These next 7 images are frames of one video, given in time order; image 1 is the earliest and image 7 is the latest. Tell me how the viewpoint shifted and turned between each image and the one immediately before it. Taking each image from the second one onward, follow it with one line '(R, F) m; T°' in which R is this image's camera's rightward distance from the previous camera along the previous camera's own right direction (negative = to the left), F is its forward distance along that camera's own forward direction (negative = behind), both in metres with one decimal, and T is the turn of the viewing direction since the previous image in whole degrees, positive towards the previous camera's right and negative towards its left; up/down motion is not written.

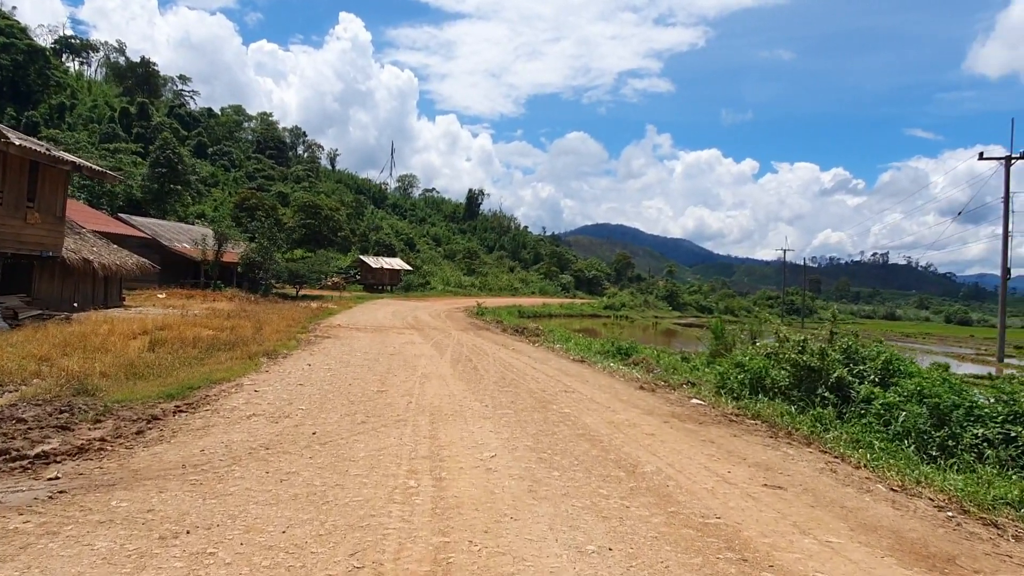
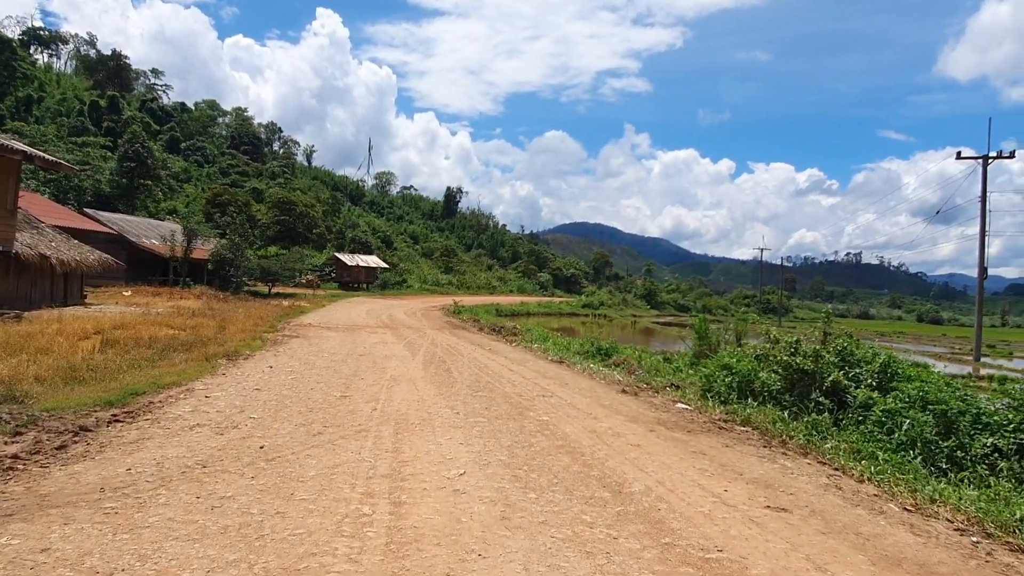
(0.0, +0.7) m; +2°
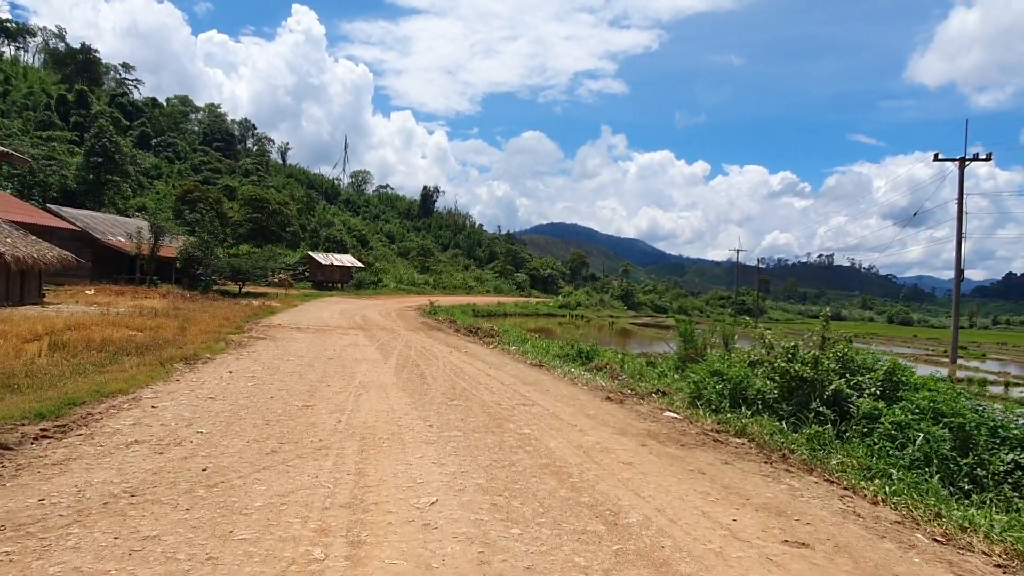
(0.0, +0.7) m; +2°
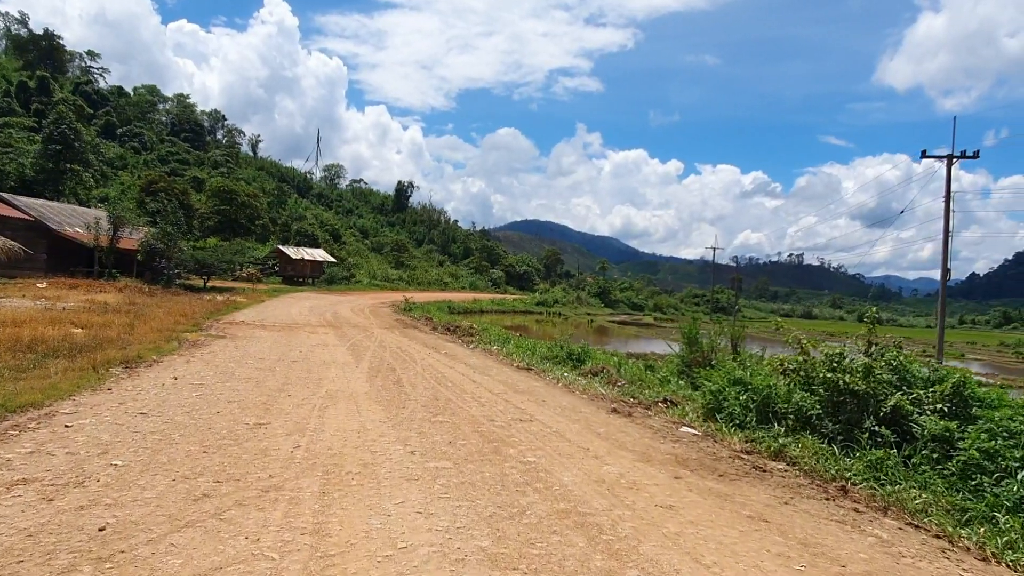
(-0.2, +1.4) m; +2°
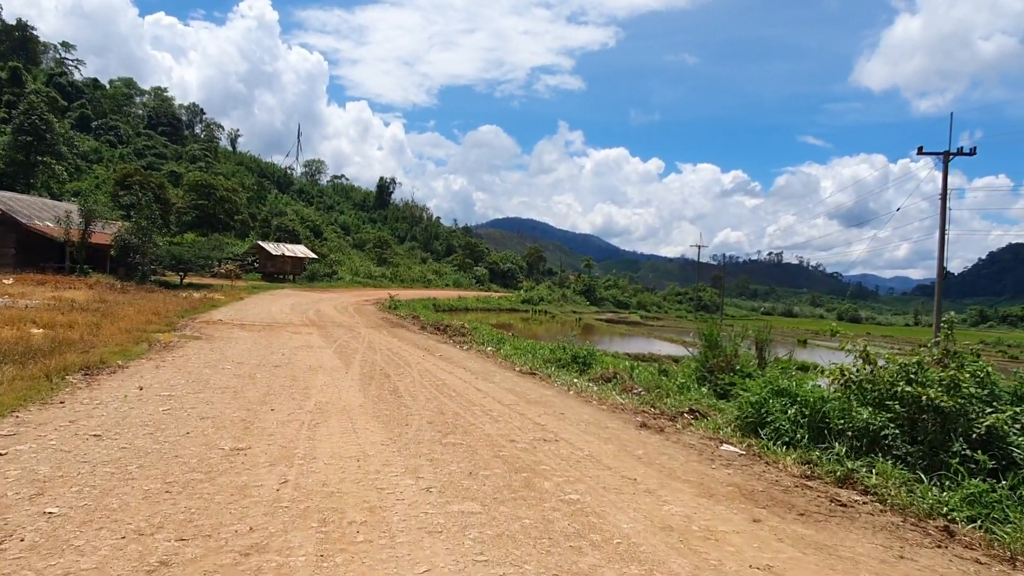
(-0.4, +1.1) m; +1°
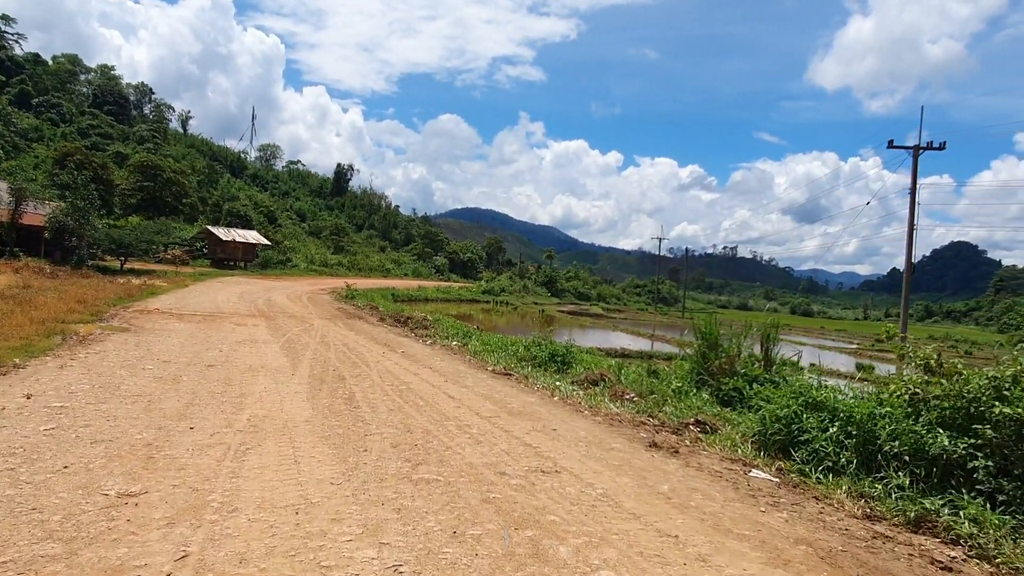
(-0.2, +1.5) m; +3°
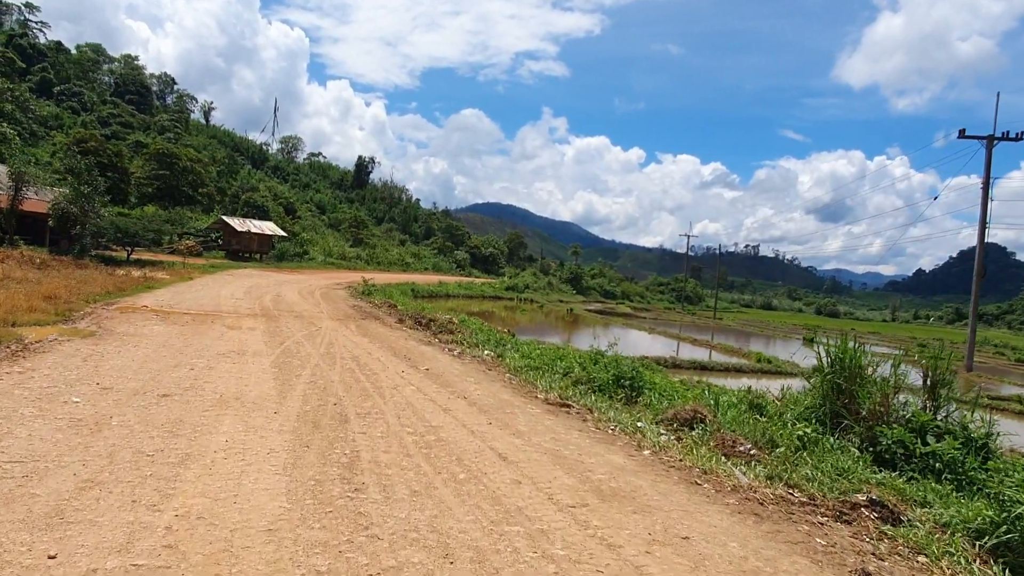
(-0.5, +2.7) m; -2°
